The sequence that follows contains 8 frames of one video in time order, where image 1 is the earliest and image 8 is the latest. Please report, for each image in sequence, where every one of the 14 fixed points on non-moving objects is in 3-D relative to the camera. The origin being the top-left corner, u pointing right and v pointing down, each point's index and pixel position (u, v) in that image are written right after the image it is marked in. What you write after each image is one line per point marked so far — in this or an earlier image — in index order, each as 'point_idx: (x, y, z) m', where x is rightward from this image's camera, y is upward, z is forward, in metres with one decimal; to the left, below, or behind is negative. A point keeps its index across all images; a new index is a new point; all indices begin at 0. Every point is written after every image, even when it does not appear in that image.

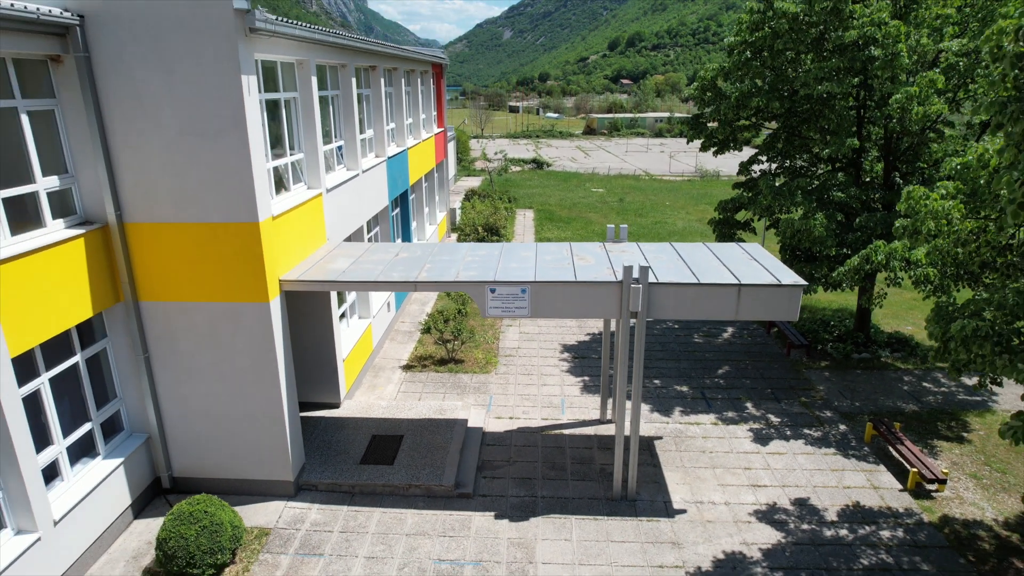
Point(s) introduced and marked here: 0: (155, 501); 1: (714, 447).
0: (-3.9, -2.4, +7.6) m
1: (+2.6, -2.0, +8.7) m
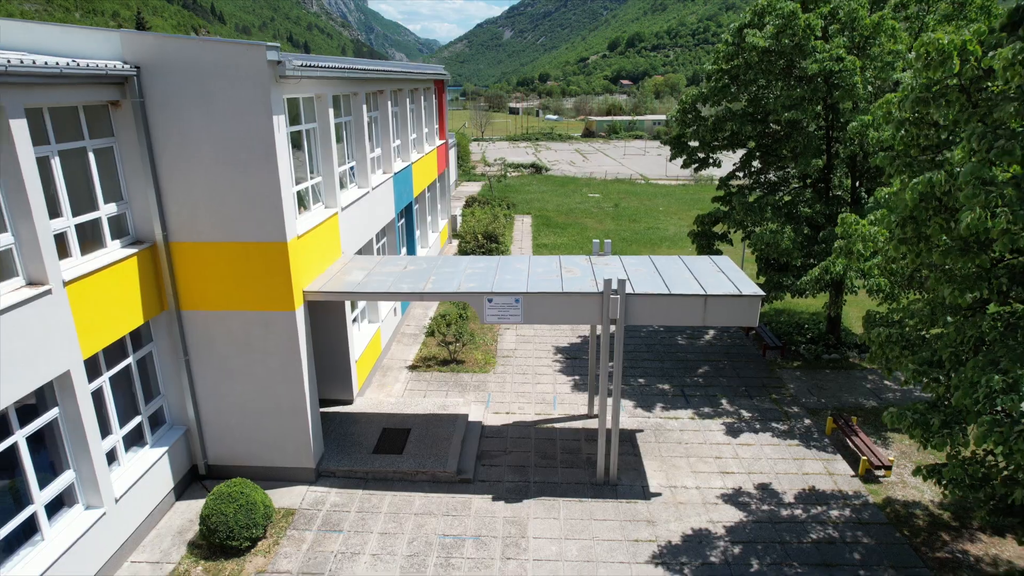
0: (-4.0, -2.5, +8.6) m
1: (+2.5, -2.1, +9.7) m
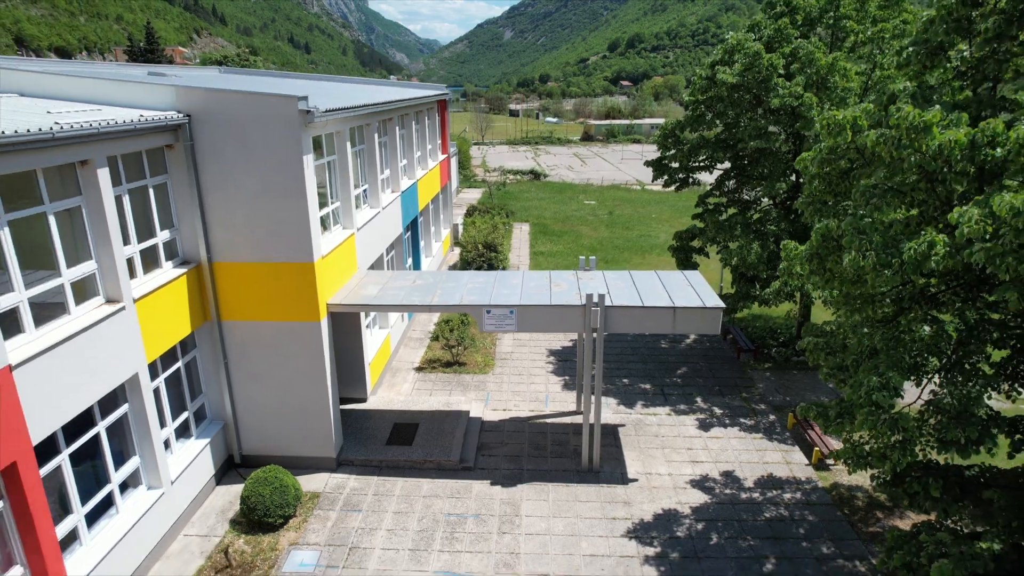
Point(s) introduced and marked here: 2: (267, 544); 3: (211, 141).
0: (-4.1, -2.7, +9.8) m
1: (+2.5, -2.3, +10.9) m
2: (-3.0, -3.1, +8.3) m
3: (-3.8, +1.8, +8.5) m
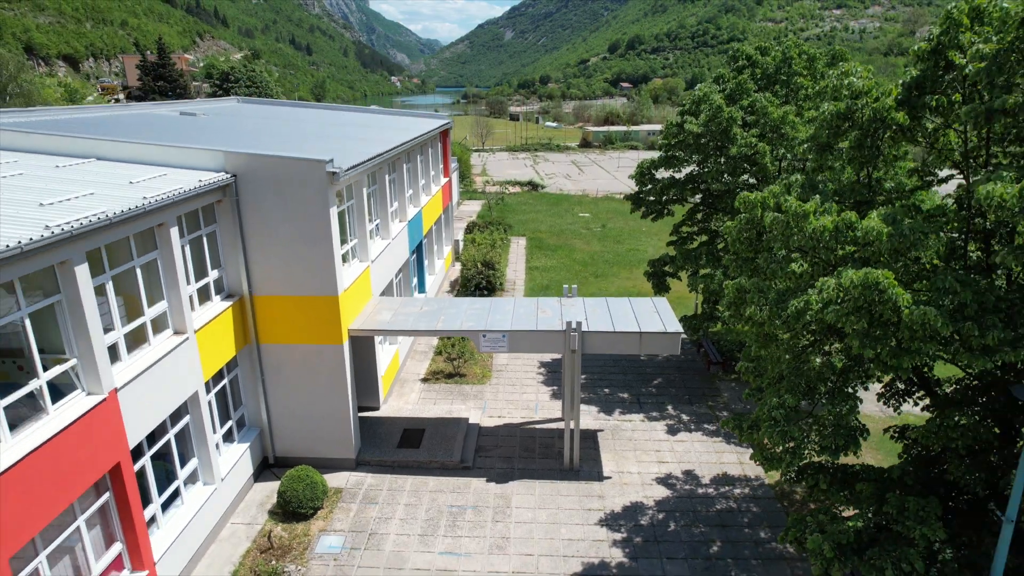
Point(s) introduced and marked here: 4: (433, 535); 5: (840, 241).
0: (-4.2, -3.1, +11.5) m
1: (+2.4, -2.7, +12.7) m
2: (-3.1, -3.6, +10.0) m
3: (-3.9, +1.4, +10.2) m
4: (-1.1, -3.6, +9.9) m
5: (+3.1, +0.5, +6.4) m
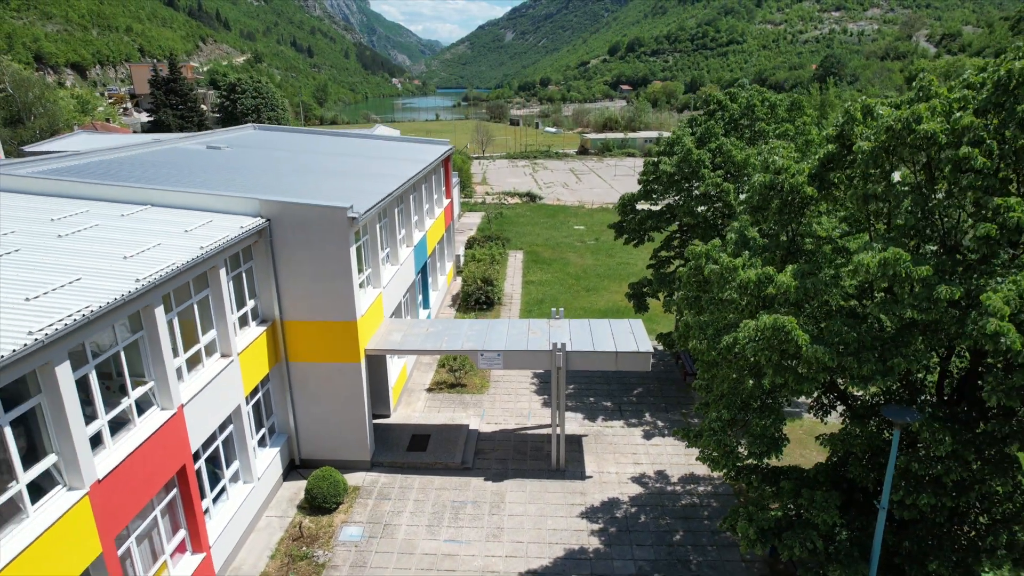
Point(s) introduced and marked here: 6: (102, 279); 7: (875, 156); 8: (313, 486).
0: (-4.3, -3.6, +13.3) m
1: (+2.2, -3.2, +14.4) m
2: (-3.2, -4.0, +11.8) m
3: (-4.0, +0.9, +12.0) m
4: (-1.3, -4.1, +11.7) m
5: (+3.0, 0.0, +8.2) m
6: (-4.9, +0.1, +8.2) m
7: (+4.1, +1.4, +7.7) m
8: (-3.5, -3.5, +12.0) m
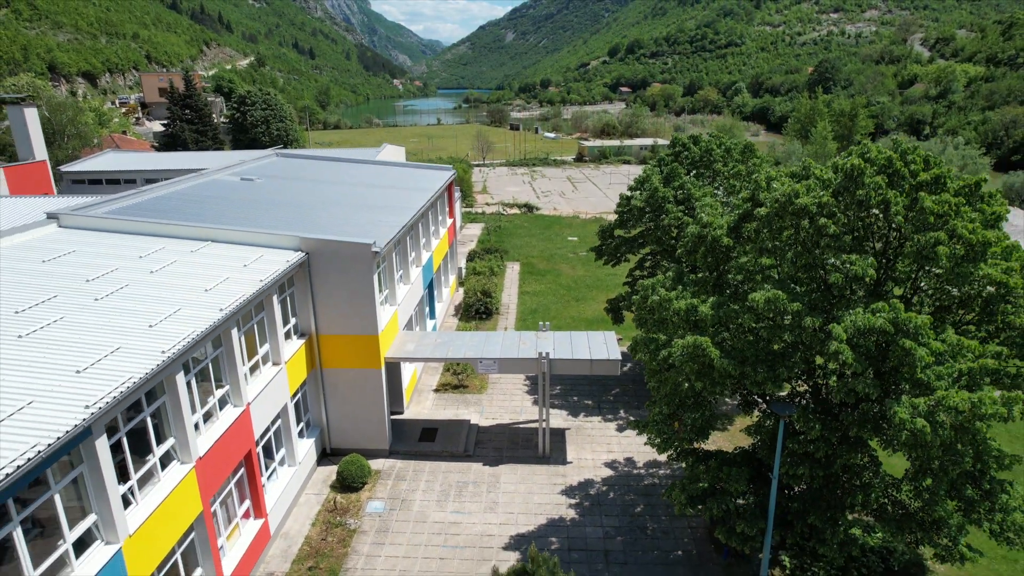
0: (-4.4, -4.0, +16.0) m
1: (+2.1, -3.6, +17.1) m
2: (-3.3, -4.5, +14.5) m
3: (-4.1, +0.4, +14.7) m
4: (-1.4, -4.5, +14.4) m
5: (+2.8, -0.4, +10.9) m
6: (-5.1, -0.3, +10.9) m
7: (+4.0, +1.0, +10.4) m
8: (-3.6, -3.9, +14.7) m
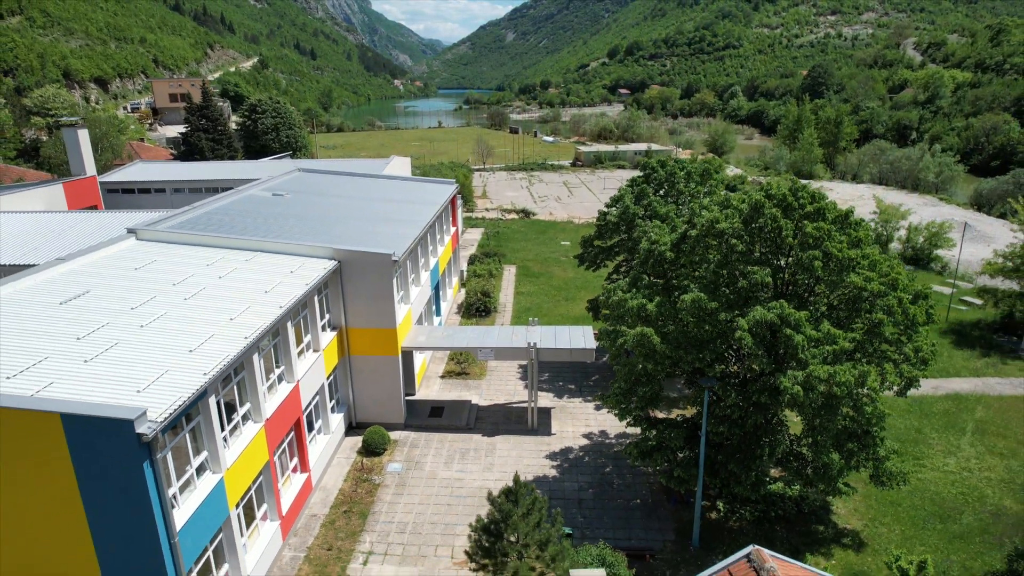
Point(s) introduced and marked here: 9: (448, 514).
0: (-4.6, -4.1, +19.3) m
1: (+1.9, -3.7, +20.4) m
2: (-3.5, -4.5, +17.8) m
3: (-4.3, +0.4, +18.0) m
4: (-1.6, -4.5, +17.7) m
5: (+2.7, -0.5, +14.2) m
6: (-5.2, -0.4, +14.2) m
7: (+3.8, +1.0, +13.7) m
8: (-3.8, -4.0, +18.0) m
9: (-1.5, -5.2, +15.6) m
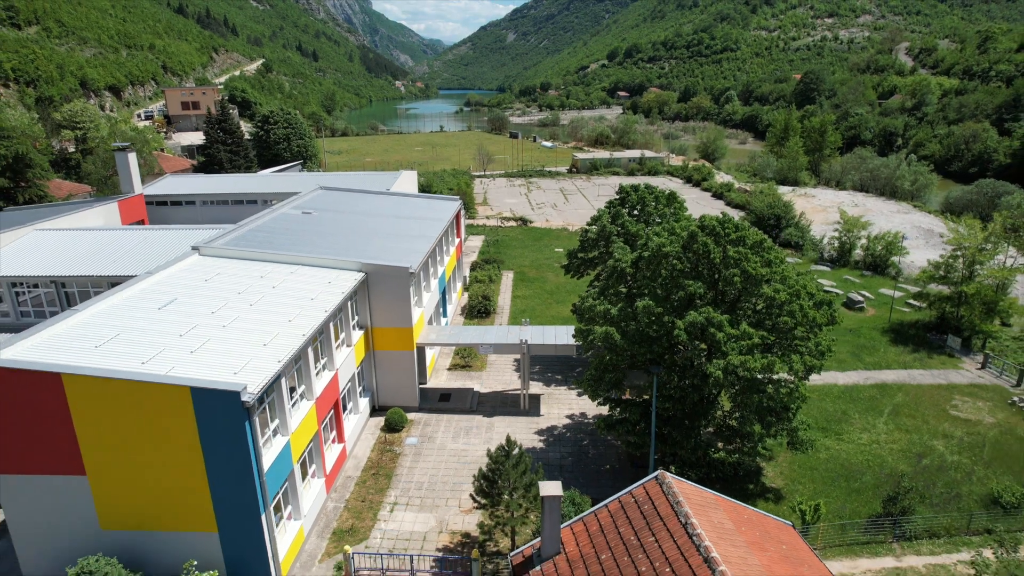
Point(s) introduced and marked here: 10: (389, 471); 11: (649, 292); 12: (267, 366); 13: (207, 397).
0: (-4.7, -4.3, +23.3) m
1: (+1.8, -3.9, +24.3) m
2: (-3.7, -4.7, +21.7) m
3: (-4.5, +0.2, +21.9) m
4: (-1.7, -4.8, +21.6) m
5: (+2.5, -0.7, +18.1) m
6: (-5.4, -0.6, +18.1) m
7: (+3.6, +0.7, +17.6) m
8: (-4.0, -4.2, +21.9) m
9: (-1.6, -5.4, +19.5) m
10: (-3.6, -5.3, +19.7) m
11: (+3.5, -0.1, +17.6) m
12: (-5.3, -1.7, +14.6) m
13: (-5.8, -2.1, +13.0) m
